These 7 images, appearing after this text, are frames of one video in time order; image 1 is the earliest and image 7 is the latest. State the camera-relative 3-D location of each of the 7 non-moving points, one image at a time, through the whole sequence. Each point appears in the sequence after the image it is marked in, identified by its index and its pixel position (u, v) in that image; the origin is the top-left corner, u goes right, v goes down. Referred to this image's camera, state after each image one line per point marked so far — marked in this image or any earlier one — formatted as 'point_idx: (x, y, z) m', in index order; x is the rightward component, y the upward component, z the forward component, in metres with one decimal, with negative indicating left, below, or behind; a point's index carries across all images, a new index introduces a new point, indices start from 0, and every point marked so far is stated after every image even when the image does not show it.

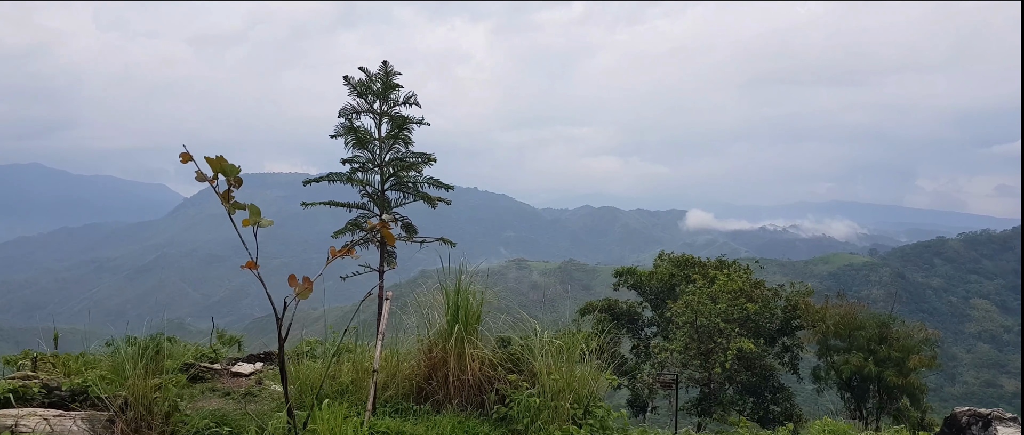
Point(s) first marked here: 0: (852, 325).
0: (+6.3, -2.0, +10.2) m
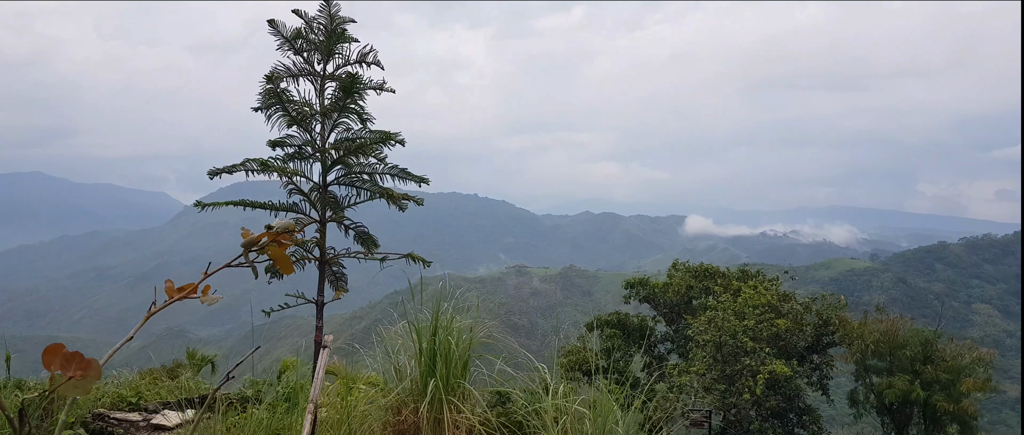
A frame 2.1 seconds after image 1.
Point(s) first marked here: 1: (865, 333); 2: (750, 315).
0: (+6.5, -2.1, +9.3) m
1: (+6.0, -1.9, +9.3) m
2: (+3.8, -1.5, +8.7) m
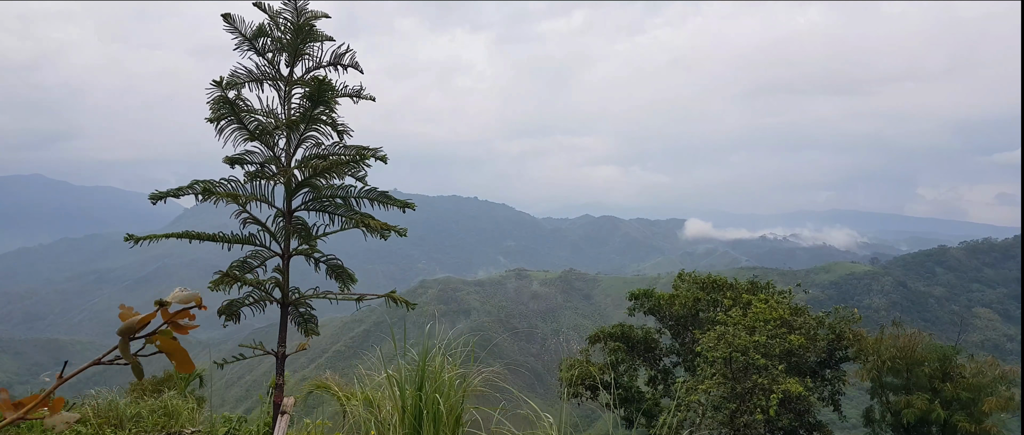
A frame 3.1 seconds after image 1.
0: (+6.5, -2.3, +8.9) m
1: (+6.0, -2.1, +8.8) m
2: (+3.8, -1.7, +8.3) m
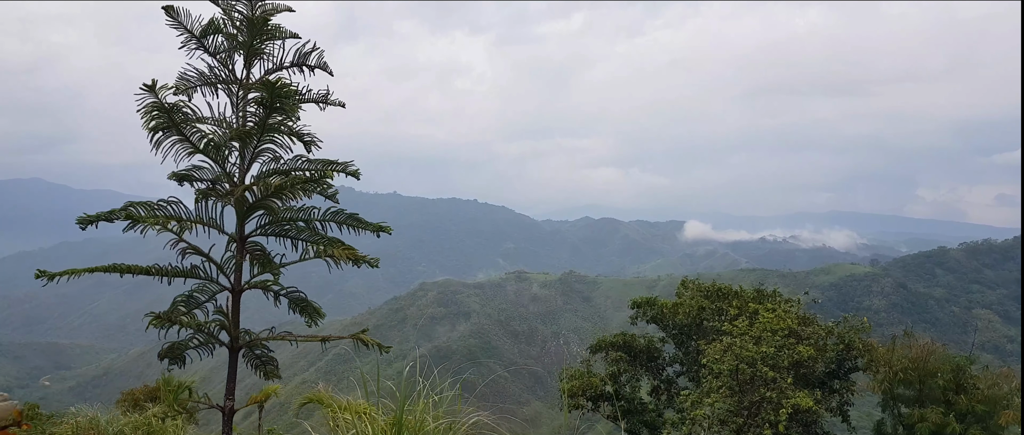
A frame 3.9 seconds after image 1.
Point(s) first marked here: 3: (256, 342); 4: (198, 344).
0: (+6.4, -2.4, +8.5) m
1: (+5.9, -2.2, +8.5) m
2: (+3.7, -1.8, +7.9) m
3: (-0.9, -0.5, +2.0) m
4: (-1.1, -0.5, +2.0) m
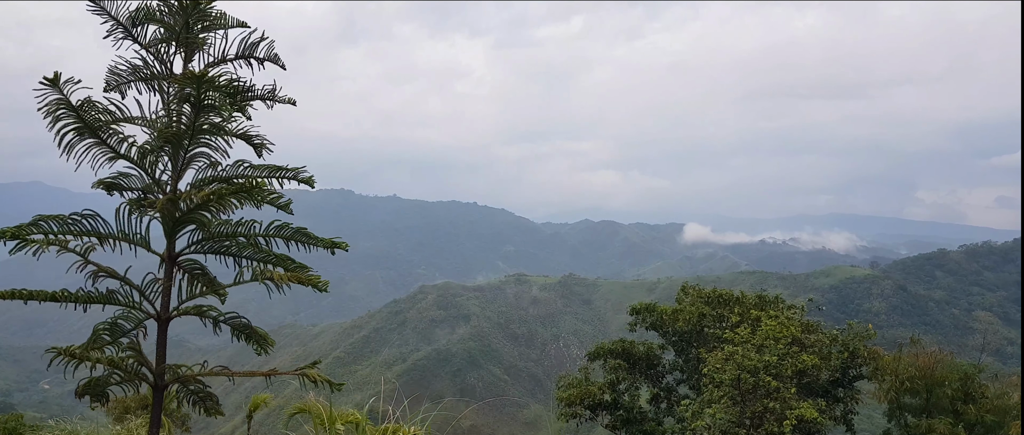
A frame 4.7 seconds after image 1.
0: (+6.4, -2.5, +8.2) m
1: (+5.8, -2.3, +8.2) m
2: (+3.6, -1.9, +7.6) m
3: (-1.0, -0.5, +1.7) m
4: (-1.2, -0.5, +1.7) m
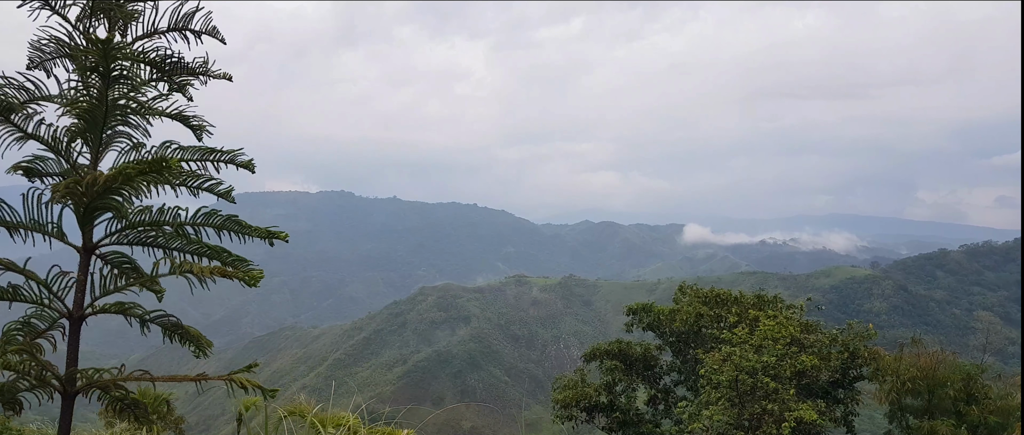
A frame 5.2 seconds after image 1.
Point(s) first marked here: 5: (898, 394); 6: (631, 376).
0: (+6.2, -2.4, +8.0) m
1: (+5.7, -2.2, +8.0) m
2: (+3.5, -1.8, +7.4) m
3: (-1.1, -0.5, +1.6) m
4: (-1.3, -0.5, +1.5) m
5: (+5.9, -2.7, +8.2) m
6: (+2.4, -3.2, +11.0) m
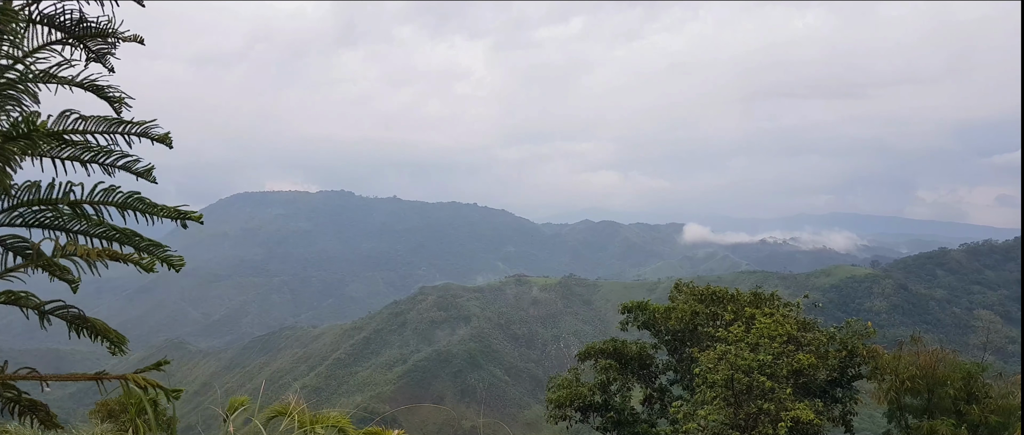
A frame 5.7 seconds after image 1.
0: (+6.1, -2.3, +7.8) m
1: (+5.6, -2.2, +7.8) m
2: (+3.4, -1.8, +7.3) m
3: (-1.3, -0.4, +1.4) m
4: (-1.5, -0.4, +1.3) m
5: (+5.7, -2.6, +8.0) m
6: (+2.3, -3.1, +10.8) m
